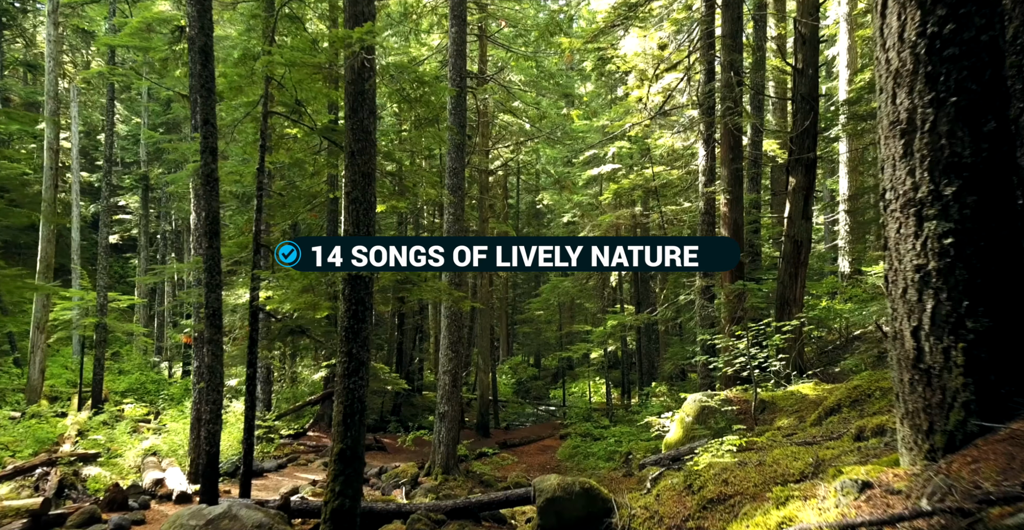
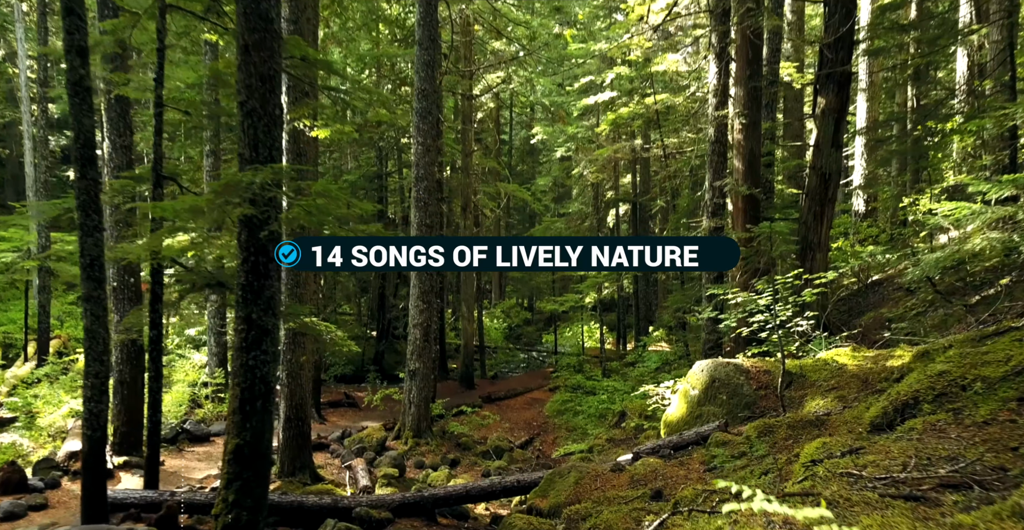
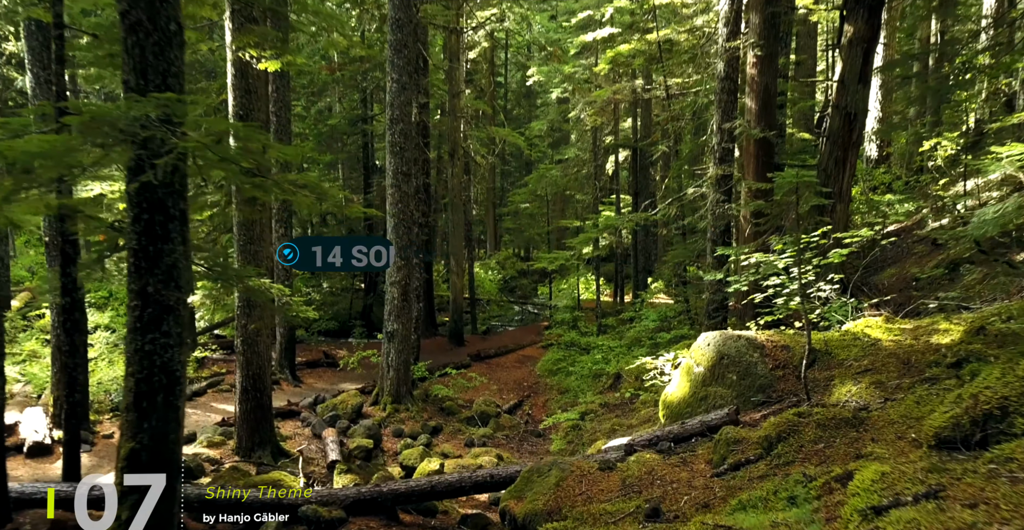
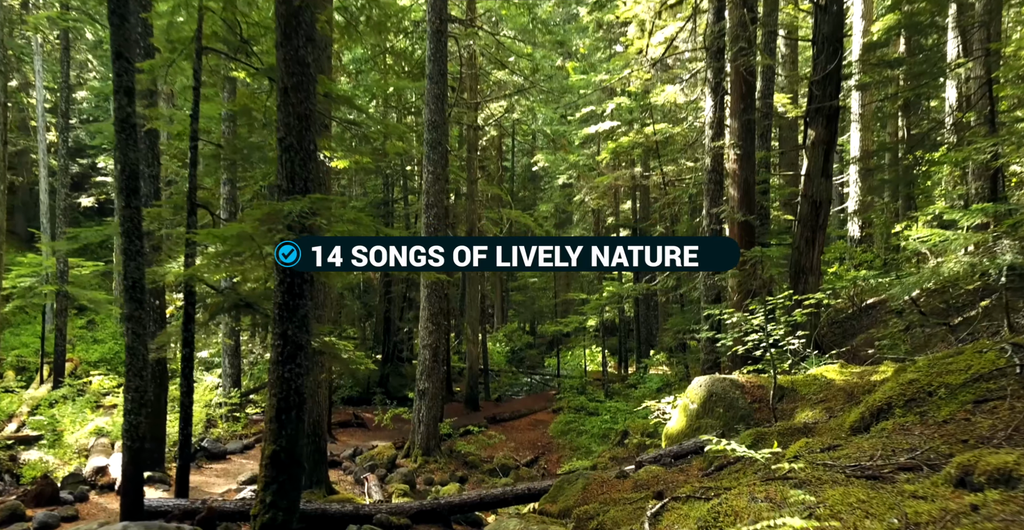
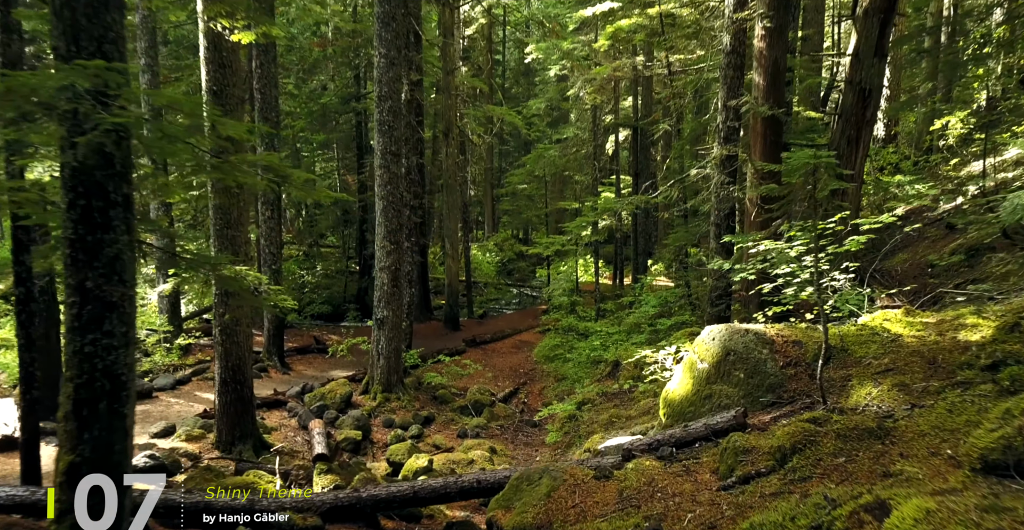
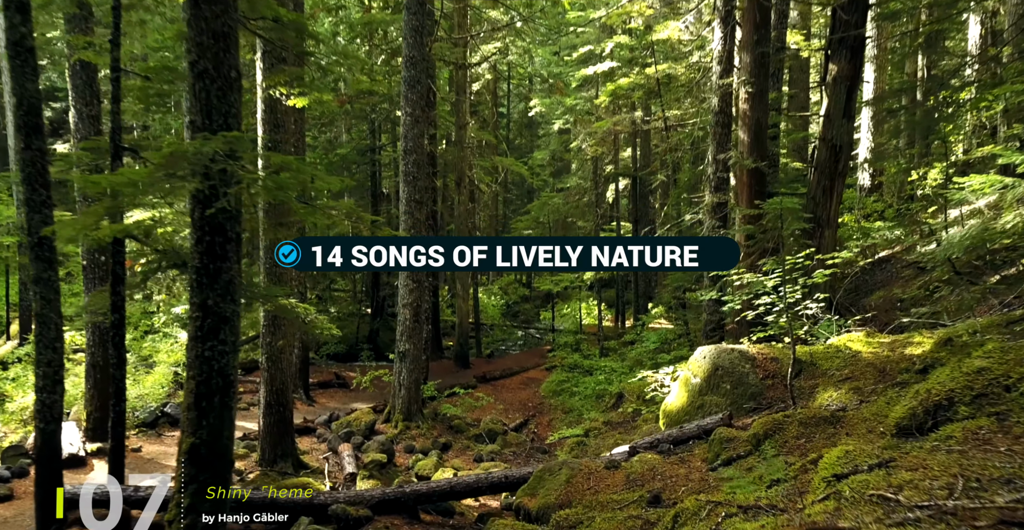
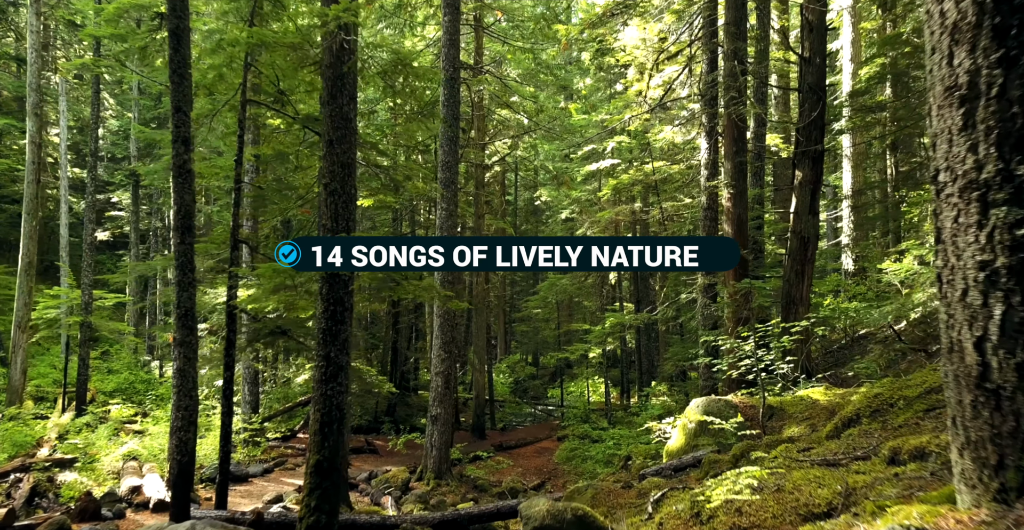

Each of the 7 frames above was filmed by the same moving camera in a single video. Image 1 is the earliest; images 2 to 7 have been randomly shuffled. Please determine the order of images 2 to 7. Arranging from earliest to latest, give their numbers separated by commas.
7, 4, 2, 6, 3, 5
